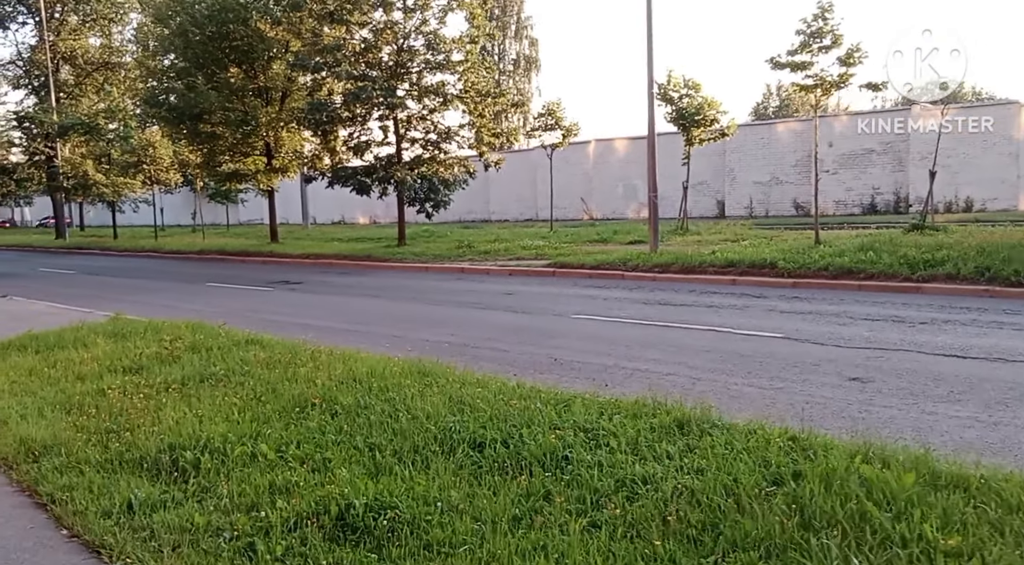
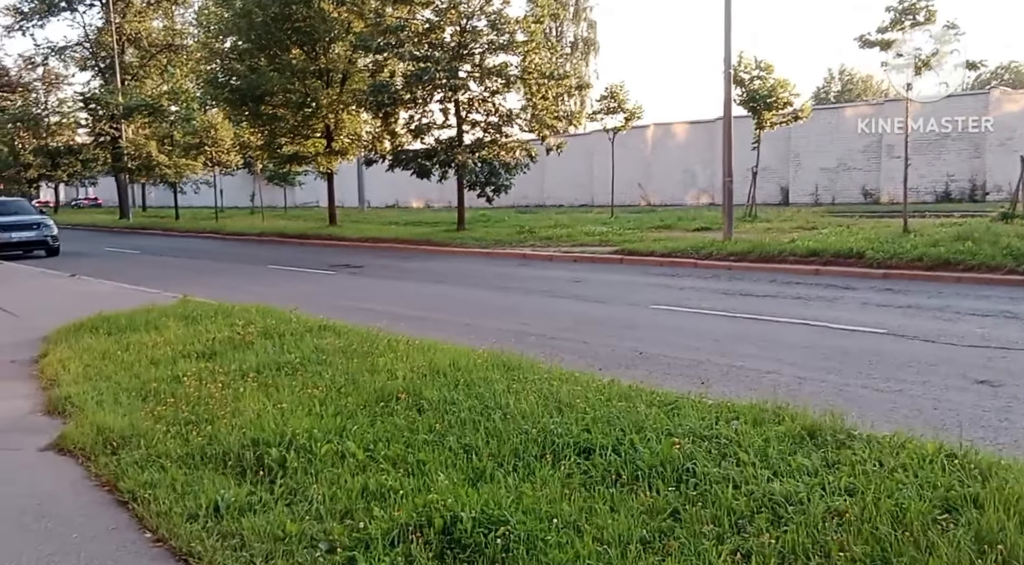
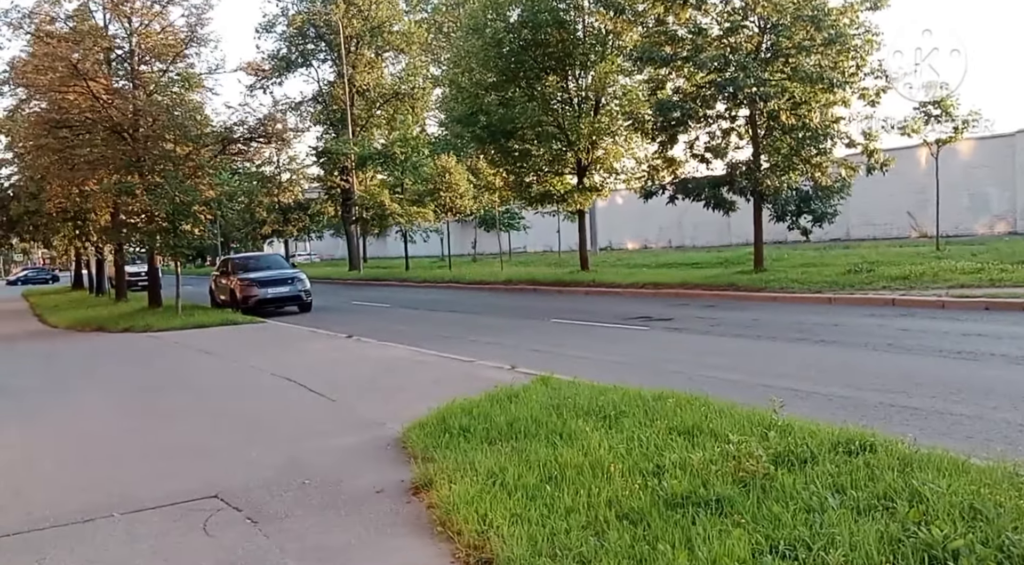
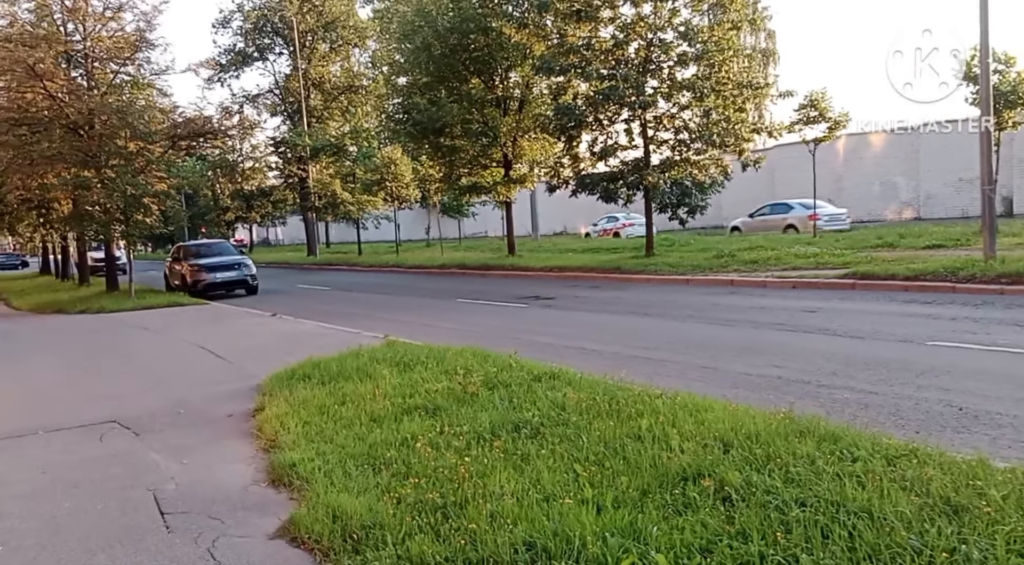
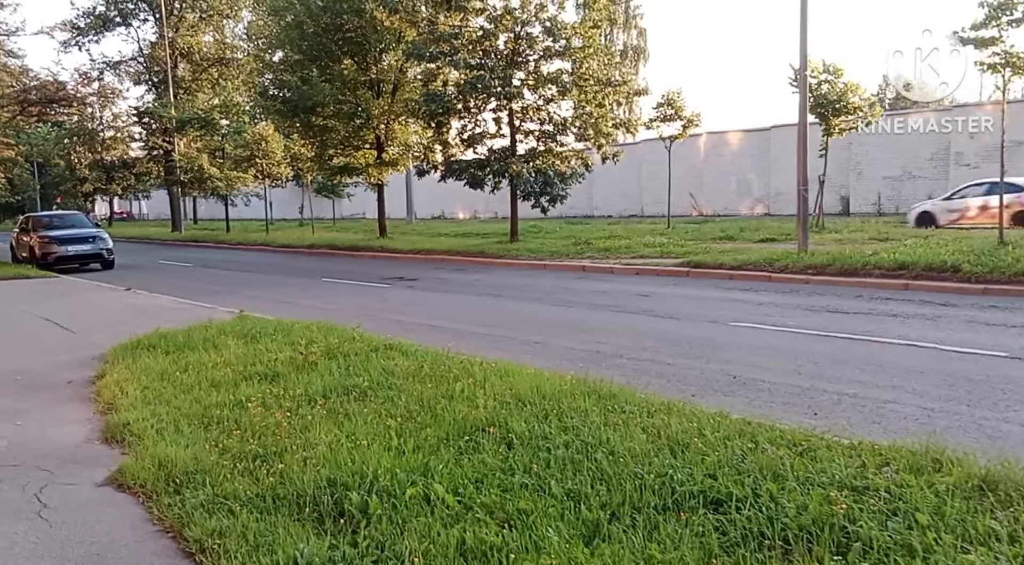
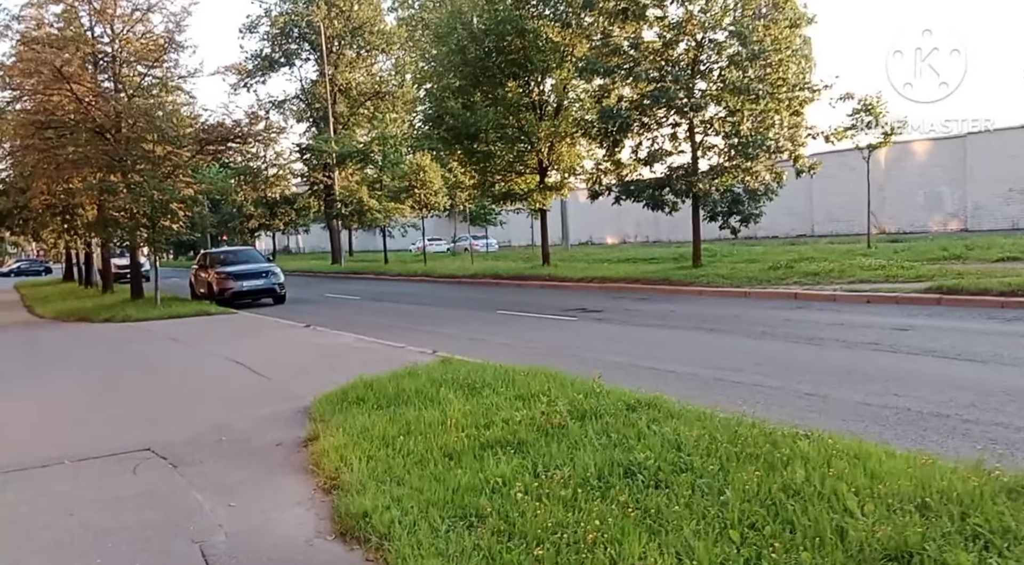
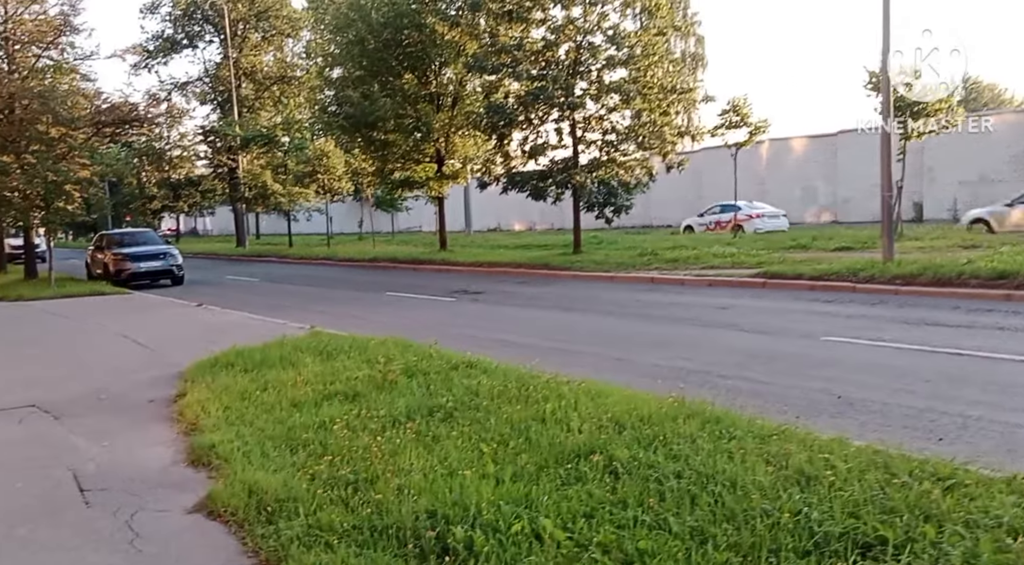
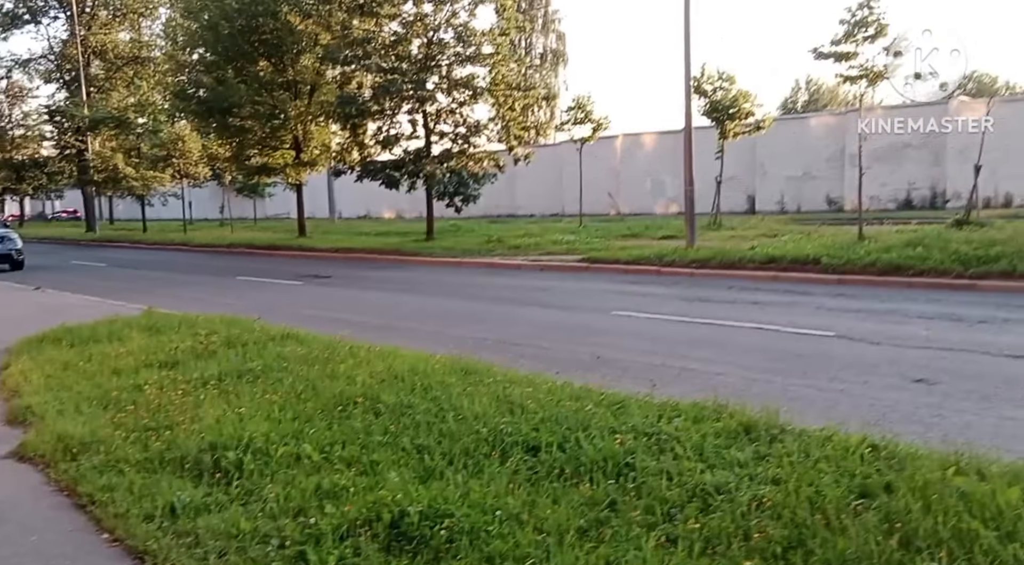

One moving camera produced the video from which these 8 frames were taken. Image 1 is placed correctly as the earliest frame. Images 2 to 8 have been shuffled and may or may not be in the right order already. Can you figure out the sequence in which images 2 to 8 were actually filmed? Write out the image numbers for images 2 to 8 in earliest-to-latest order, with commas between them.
8, 2, 5, 7, 4, 6, 3
